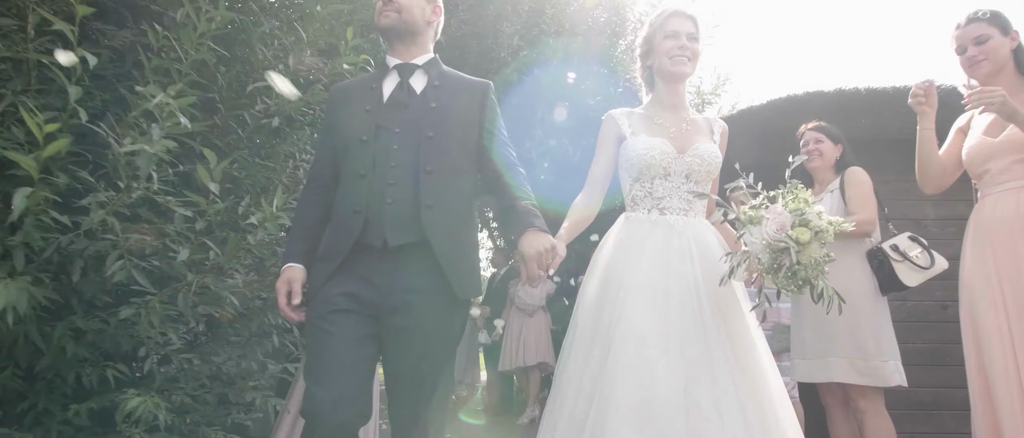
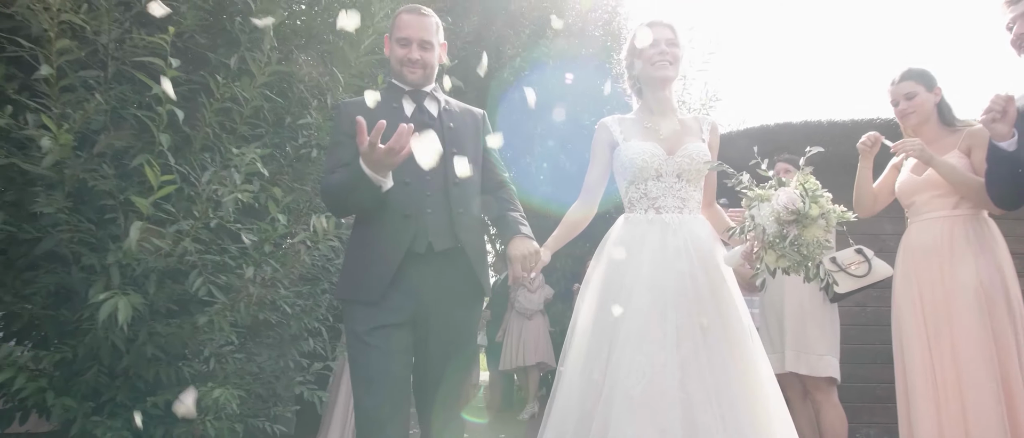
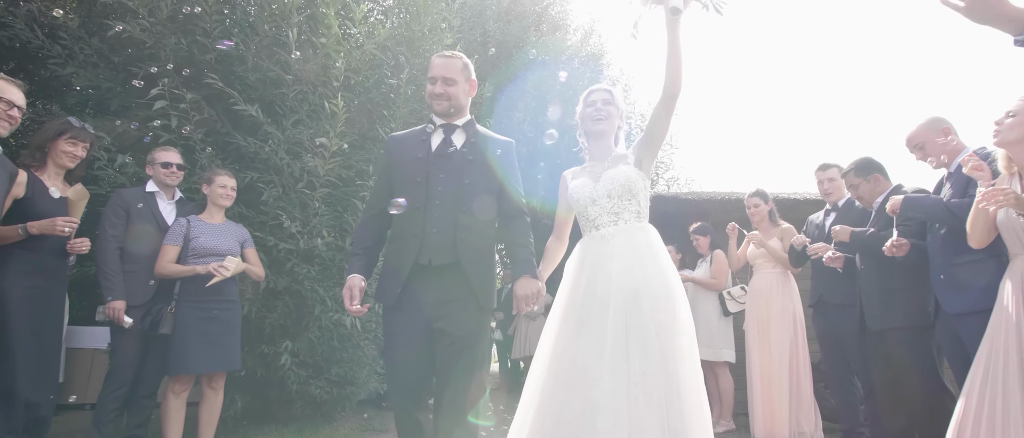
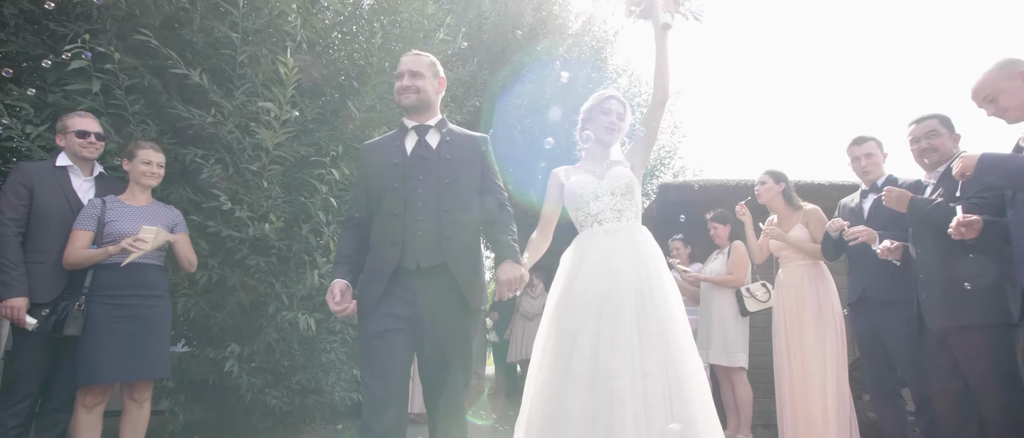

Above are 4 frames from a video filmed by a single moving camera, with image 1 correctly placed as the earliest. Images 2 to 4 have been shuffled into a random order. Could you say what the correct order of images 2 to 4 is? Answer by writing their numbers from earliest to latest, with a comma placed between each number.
2, 4, 3
